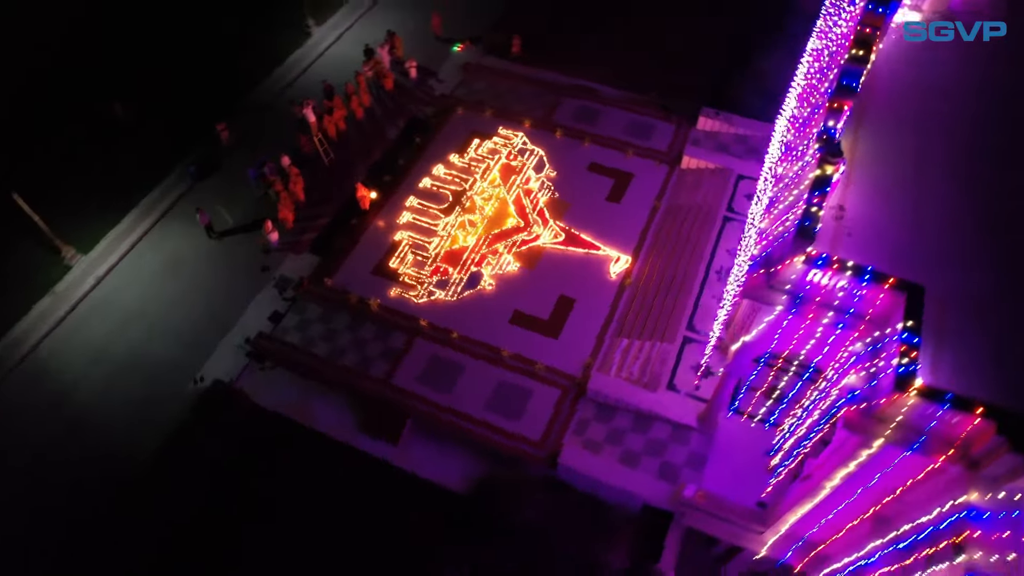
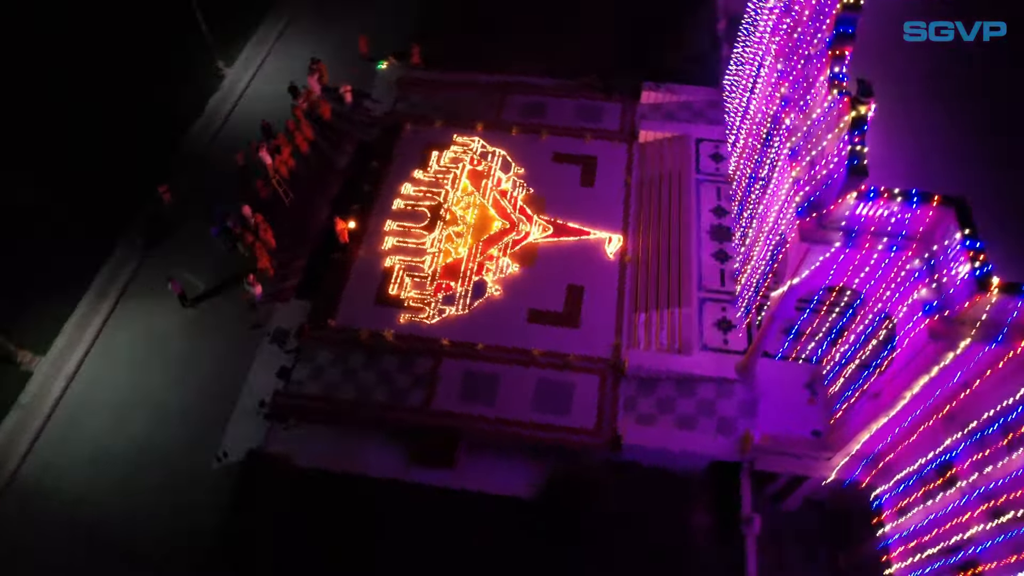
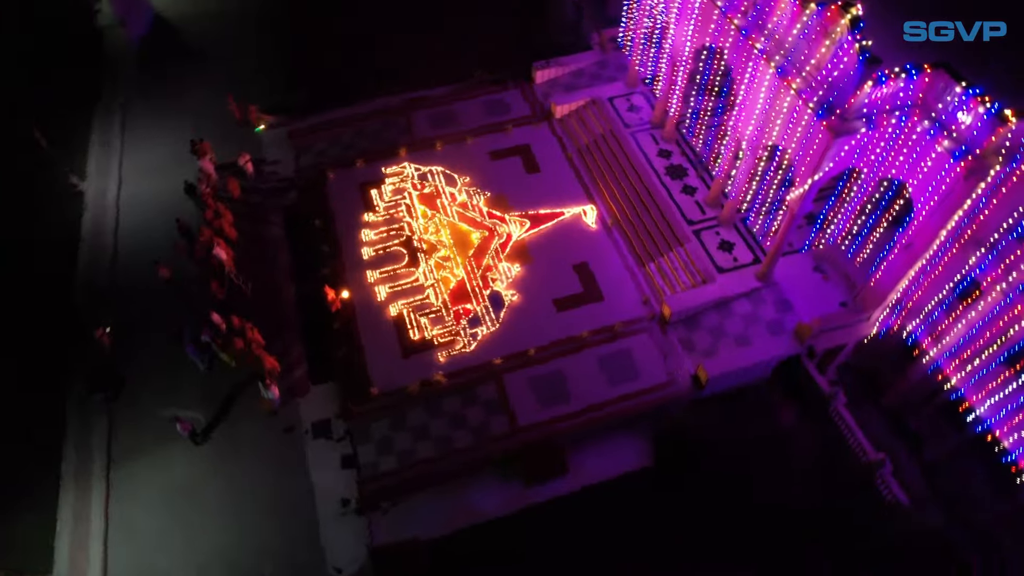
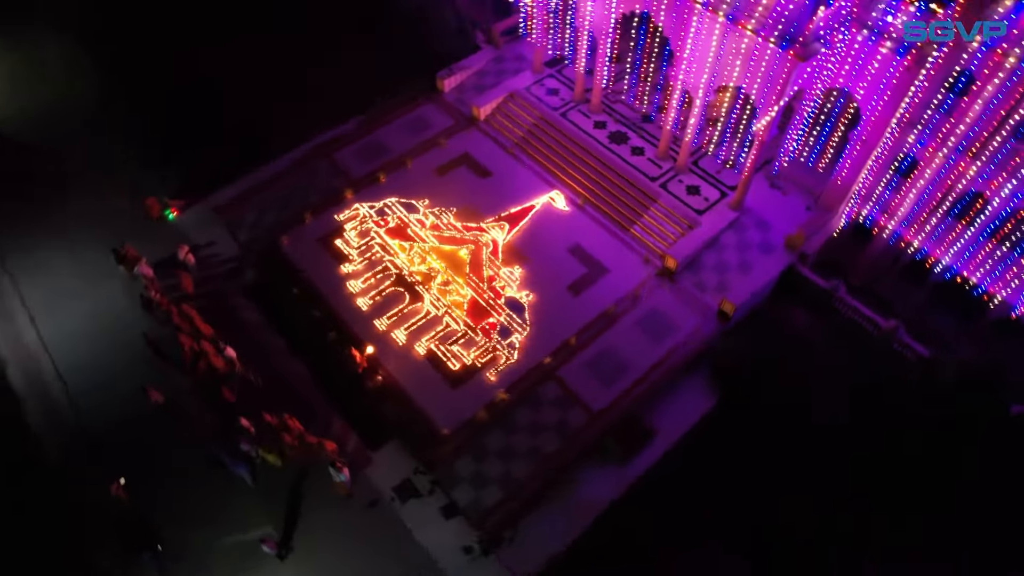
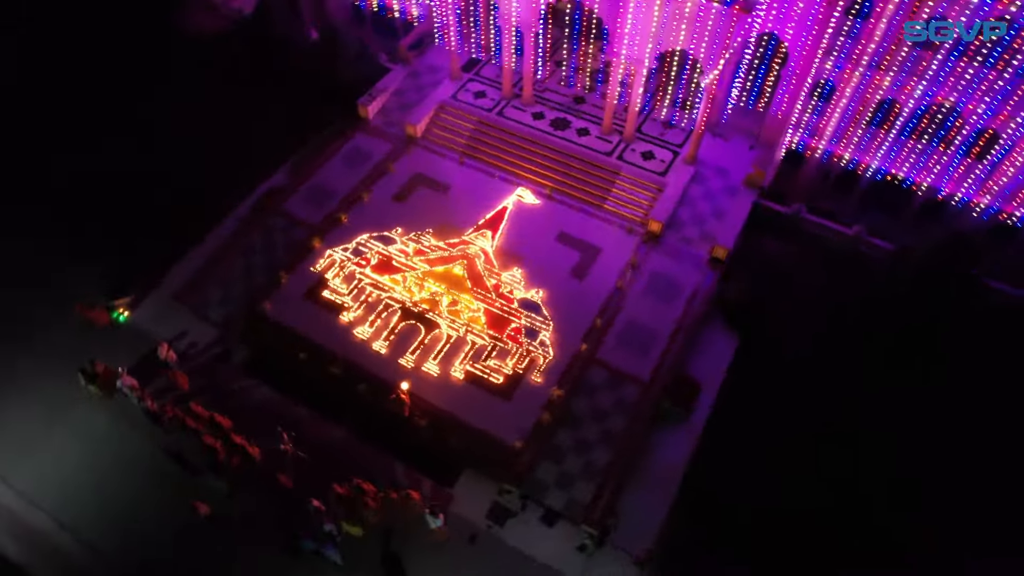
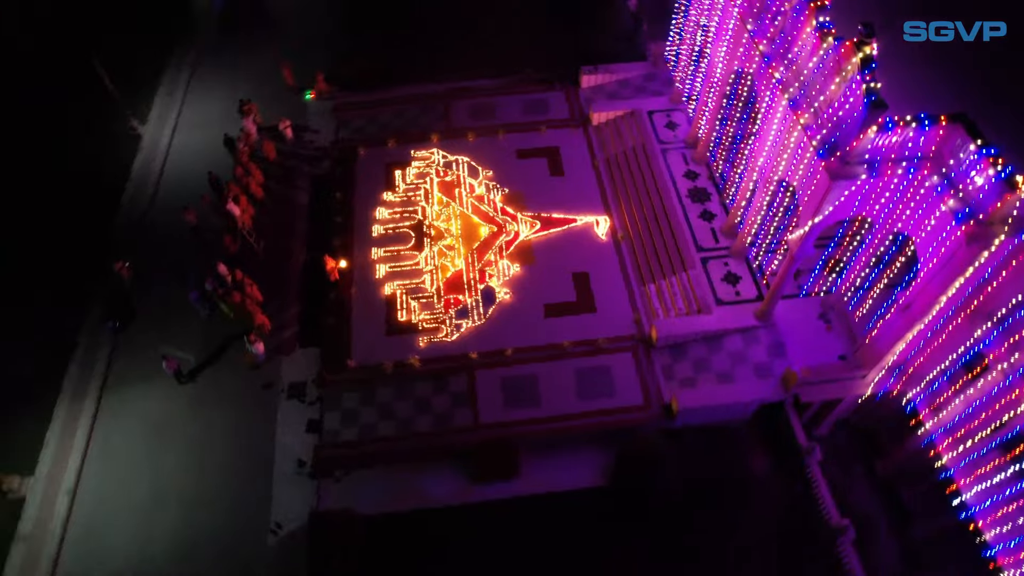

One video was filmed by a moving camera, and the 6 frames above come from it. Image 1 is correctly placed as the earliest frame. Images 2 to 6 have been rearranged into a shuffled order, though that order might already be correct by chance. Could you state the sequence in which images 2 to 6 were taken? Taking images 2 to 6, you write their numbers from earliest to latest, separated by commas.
2, 6, 3, 4, 5
